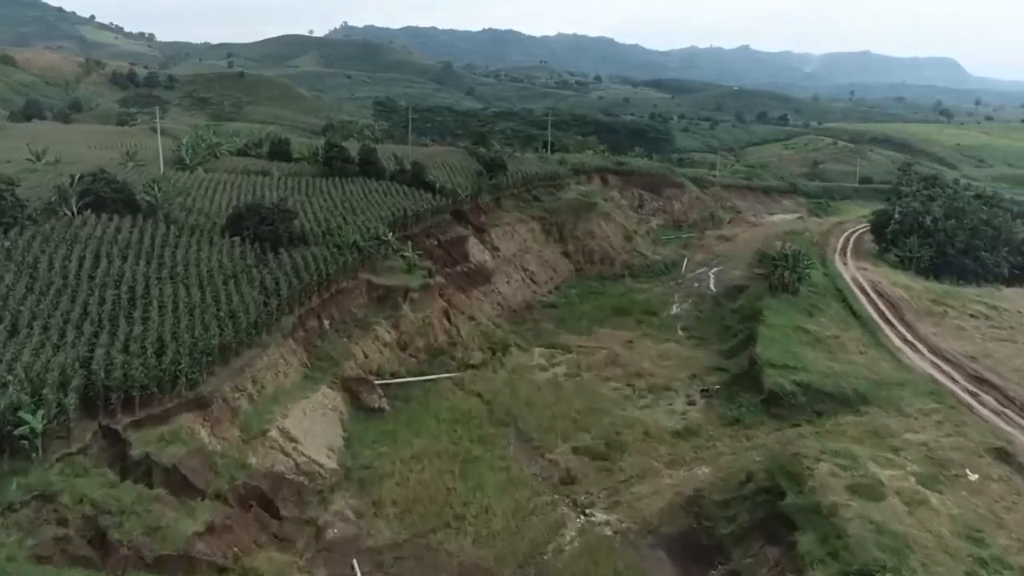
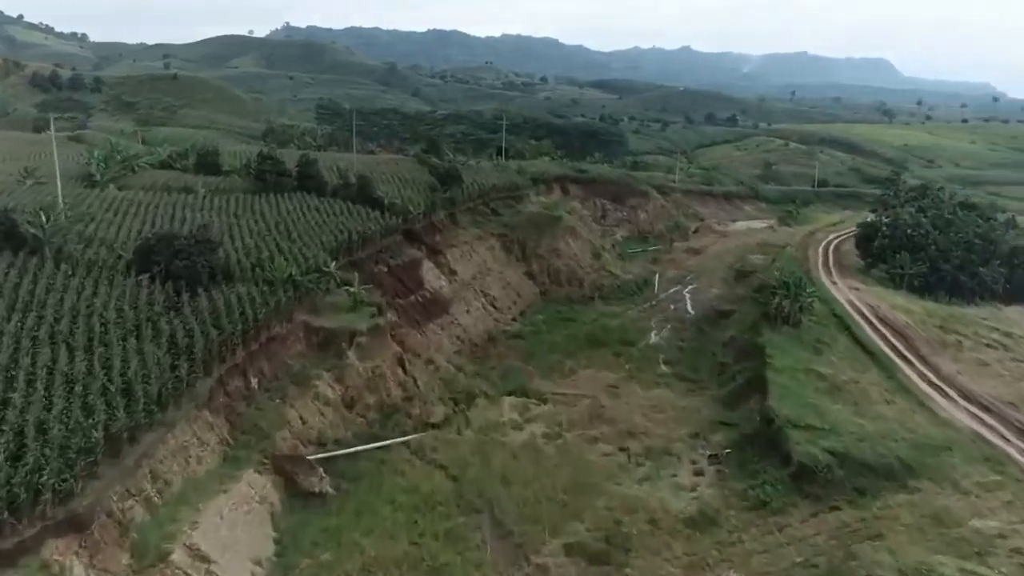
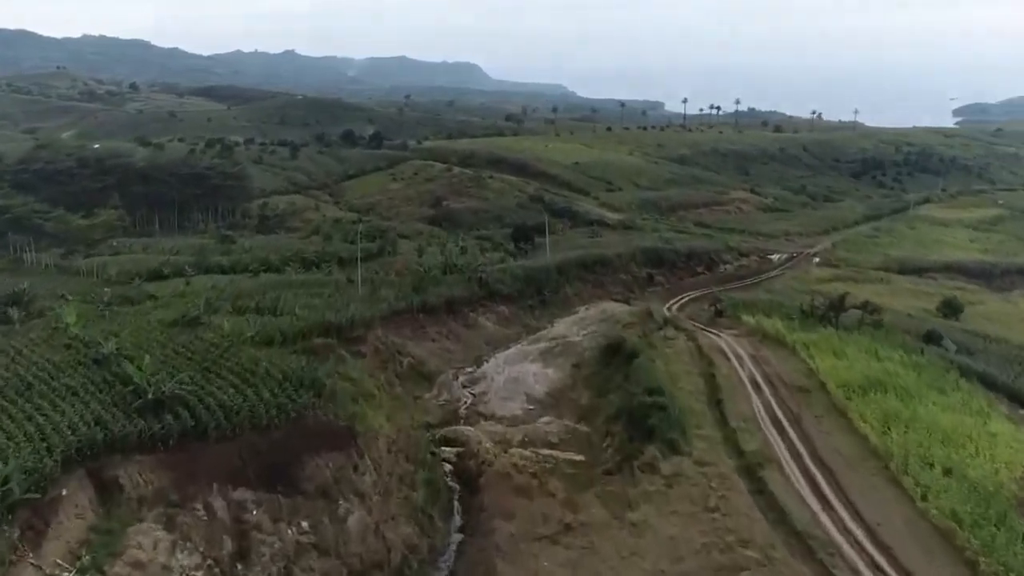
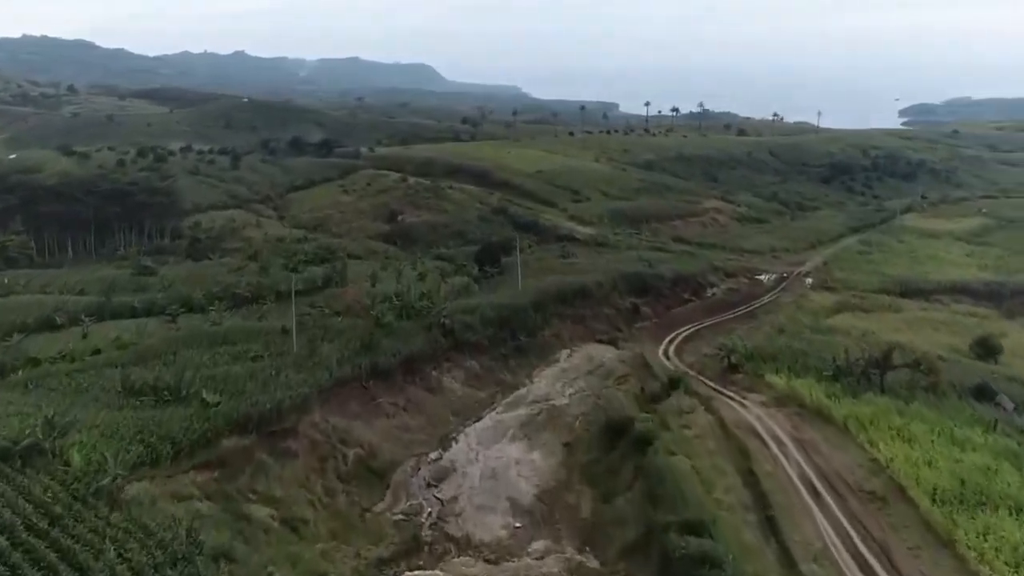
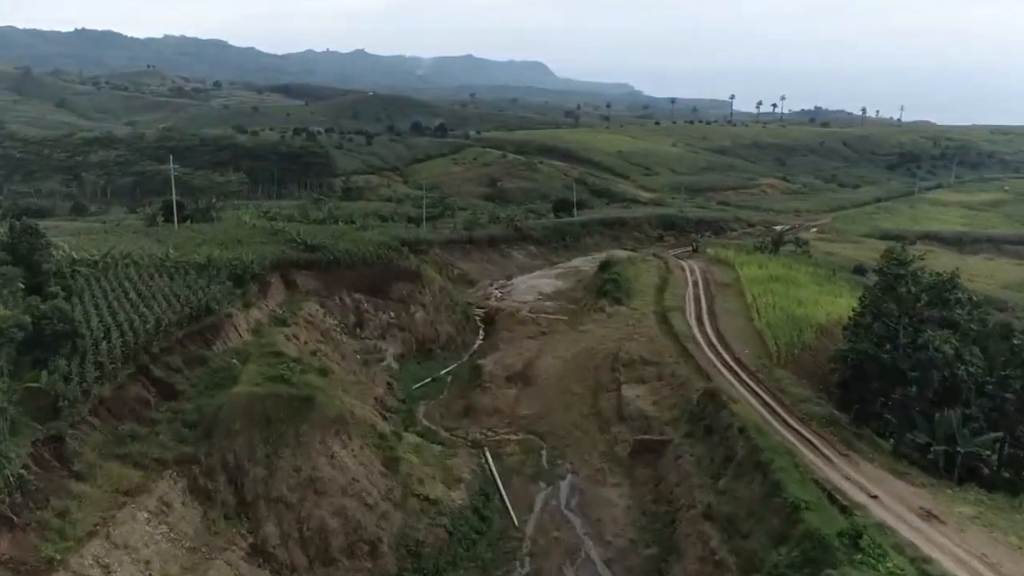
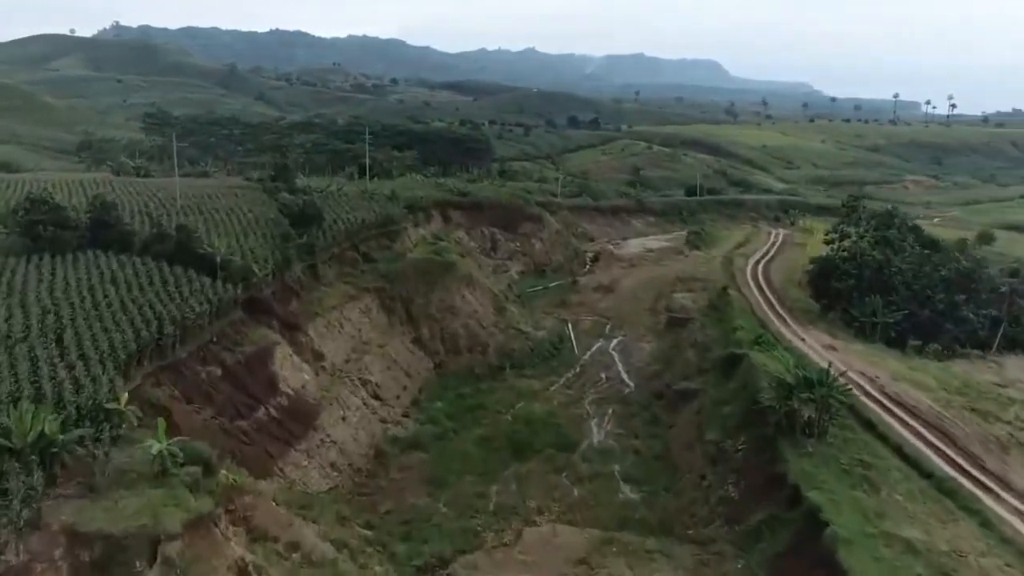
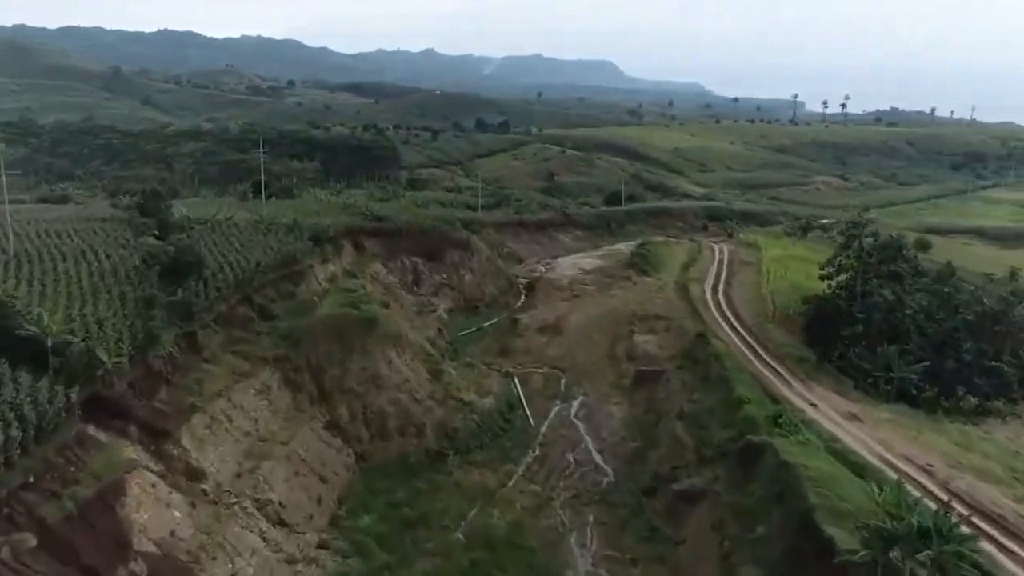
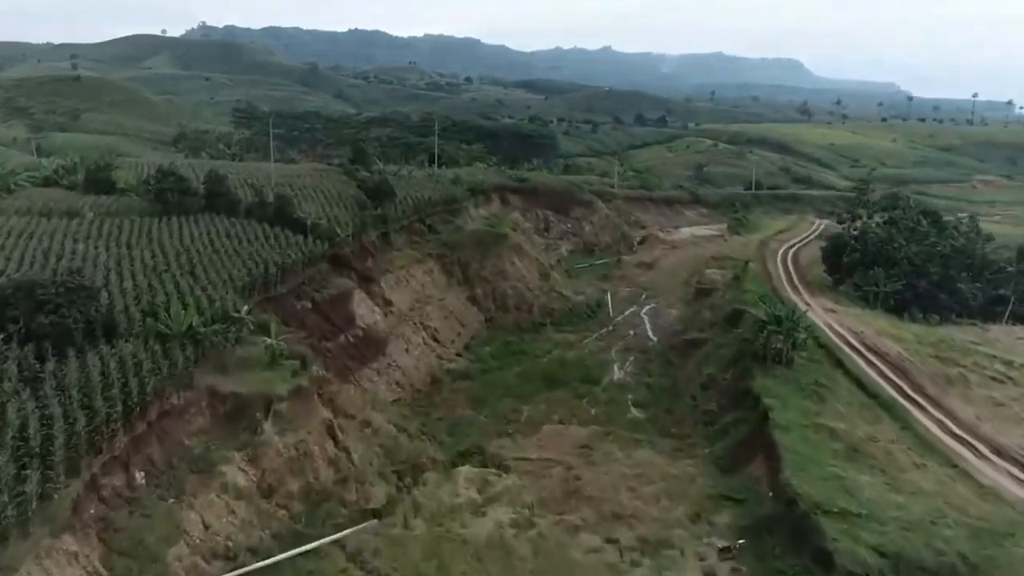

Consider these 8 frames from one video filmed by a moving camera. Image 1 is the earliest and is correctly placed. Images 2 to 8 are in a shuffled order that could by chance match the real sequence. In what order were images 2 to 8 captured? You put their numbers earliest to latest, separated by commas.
2, 8, 6, 7, 5, 3, 4
